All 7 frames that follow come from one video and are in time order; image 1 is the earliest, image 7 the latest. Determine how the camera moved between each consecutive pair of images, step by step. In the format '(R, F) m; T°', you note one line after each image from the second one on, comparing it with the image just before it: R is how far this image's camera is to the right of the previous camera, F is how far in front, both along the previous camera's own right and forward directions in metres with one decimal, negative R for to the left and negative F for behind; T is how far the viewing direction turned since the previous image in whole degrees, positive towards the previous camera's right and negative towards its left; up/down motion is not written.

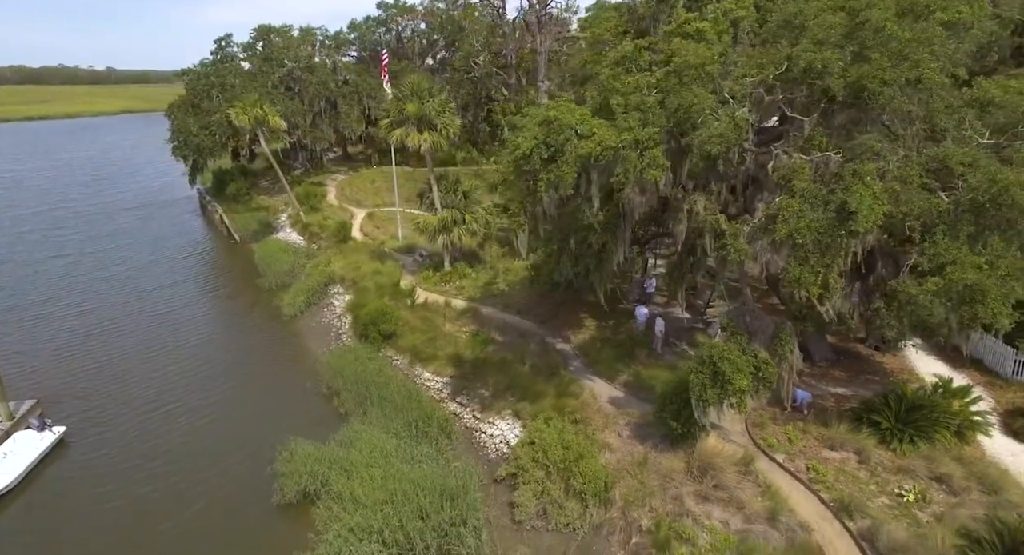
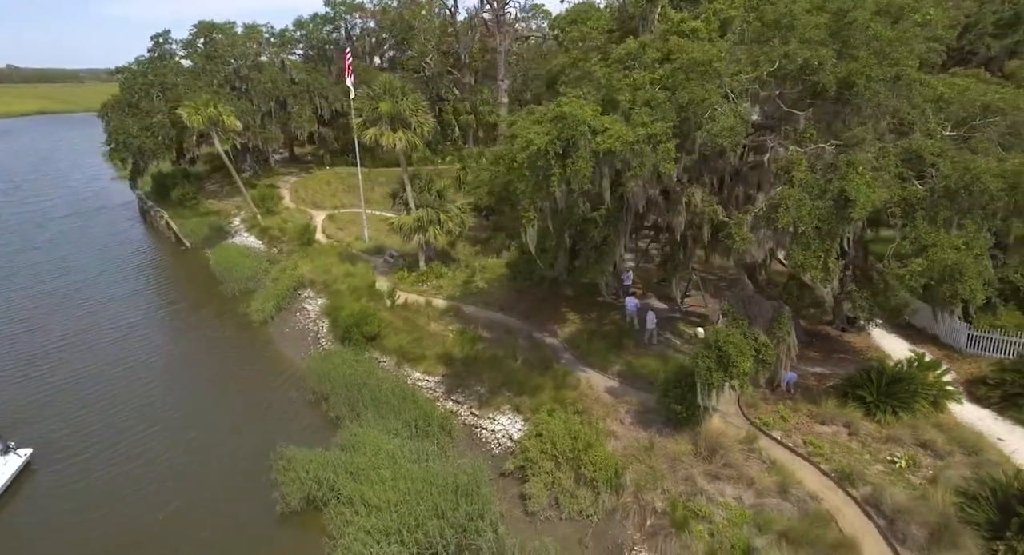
(-1.4, -0.1) m; +5°
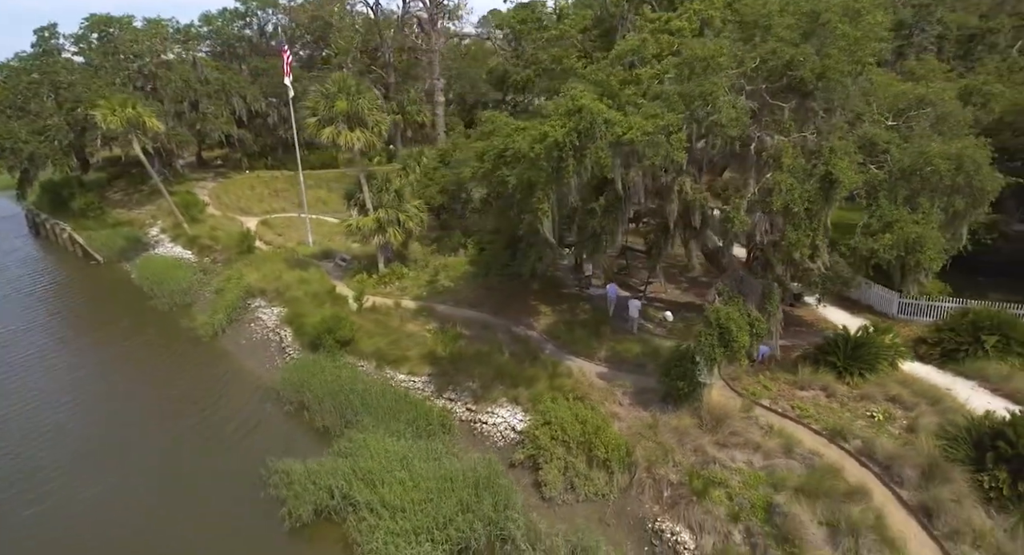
(-2.2, 0.0) m; +9°
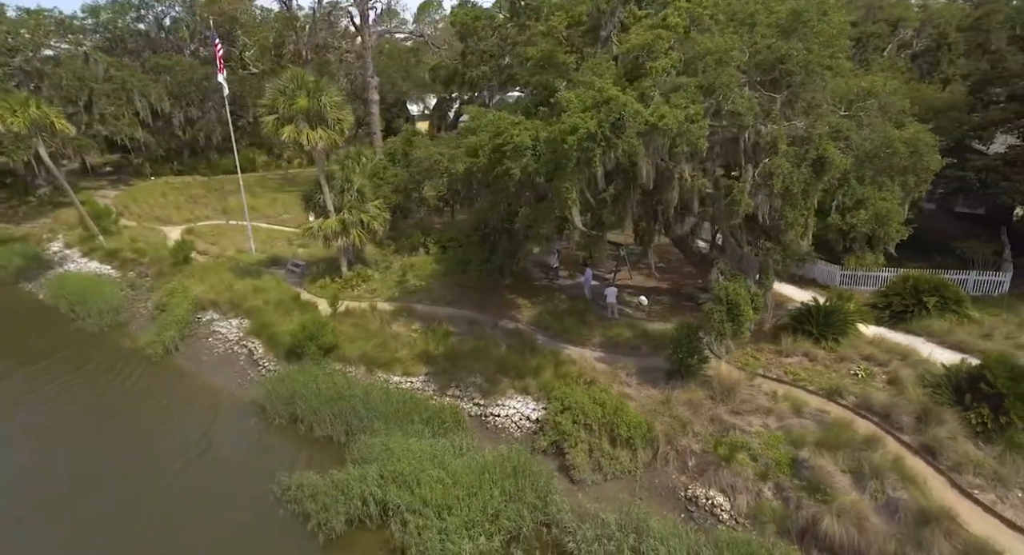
(-2.8, +0.1) m; +9°
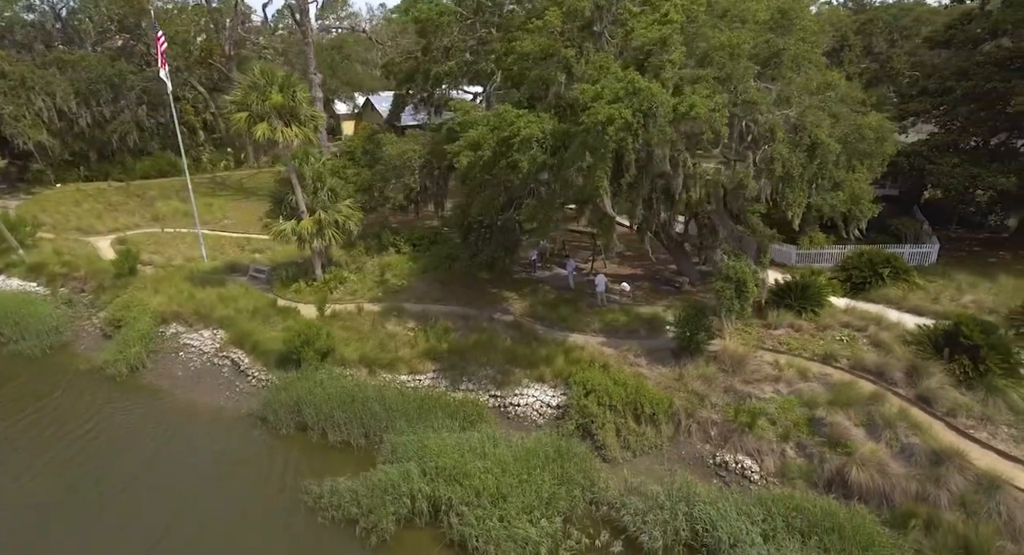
(-2.7, 0.0) m; +8°
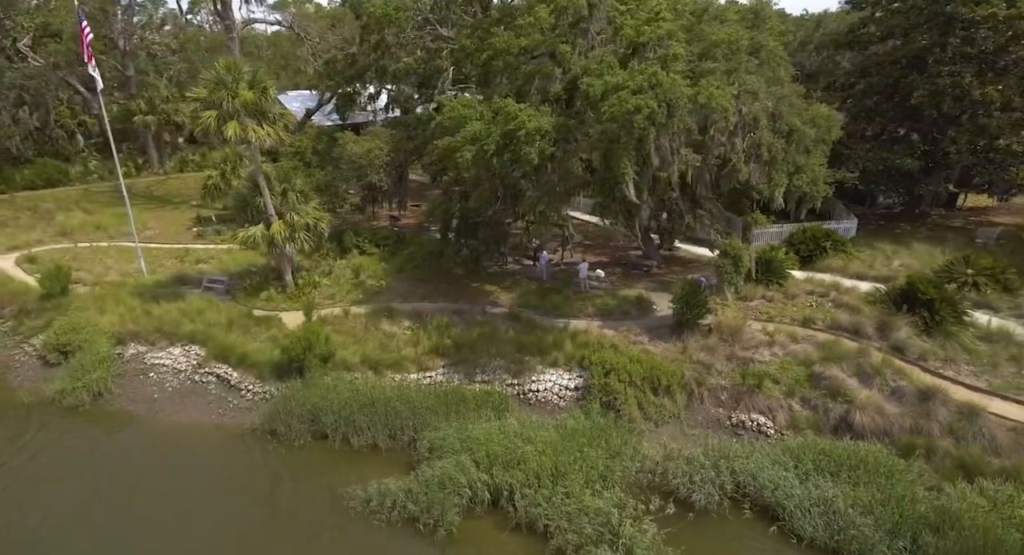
(-3.3, -0.1) m; +10°
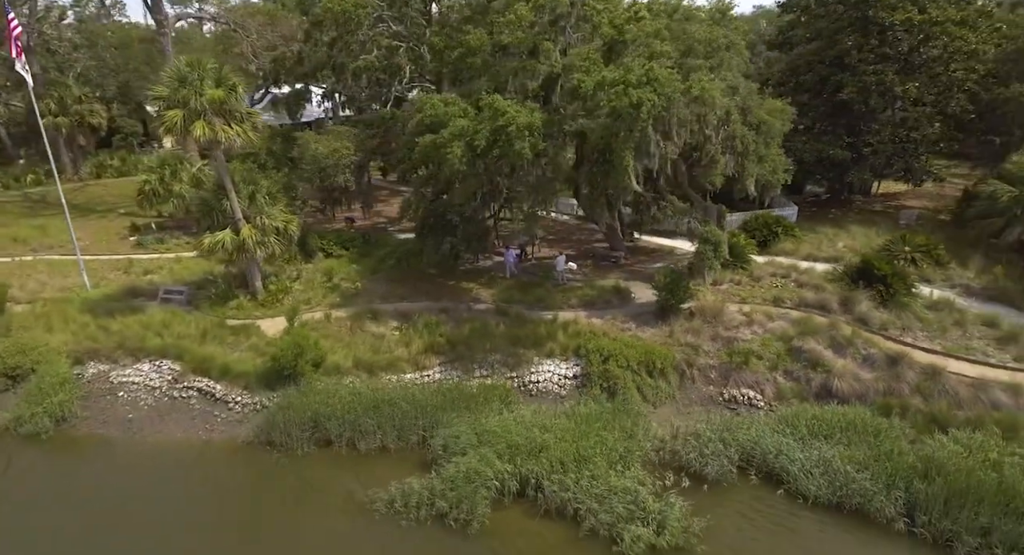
(-2.1, -0.1) m; +7°
